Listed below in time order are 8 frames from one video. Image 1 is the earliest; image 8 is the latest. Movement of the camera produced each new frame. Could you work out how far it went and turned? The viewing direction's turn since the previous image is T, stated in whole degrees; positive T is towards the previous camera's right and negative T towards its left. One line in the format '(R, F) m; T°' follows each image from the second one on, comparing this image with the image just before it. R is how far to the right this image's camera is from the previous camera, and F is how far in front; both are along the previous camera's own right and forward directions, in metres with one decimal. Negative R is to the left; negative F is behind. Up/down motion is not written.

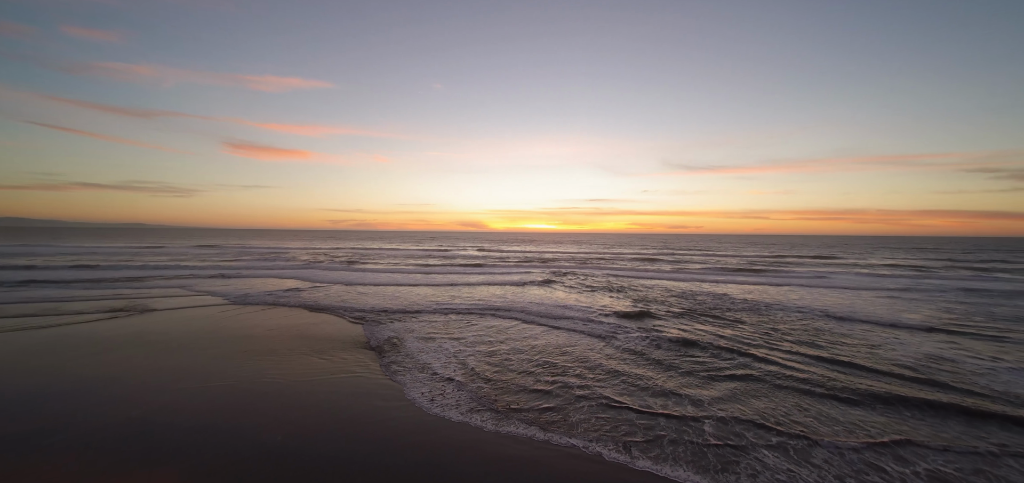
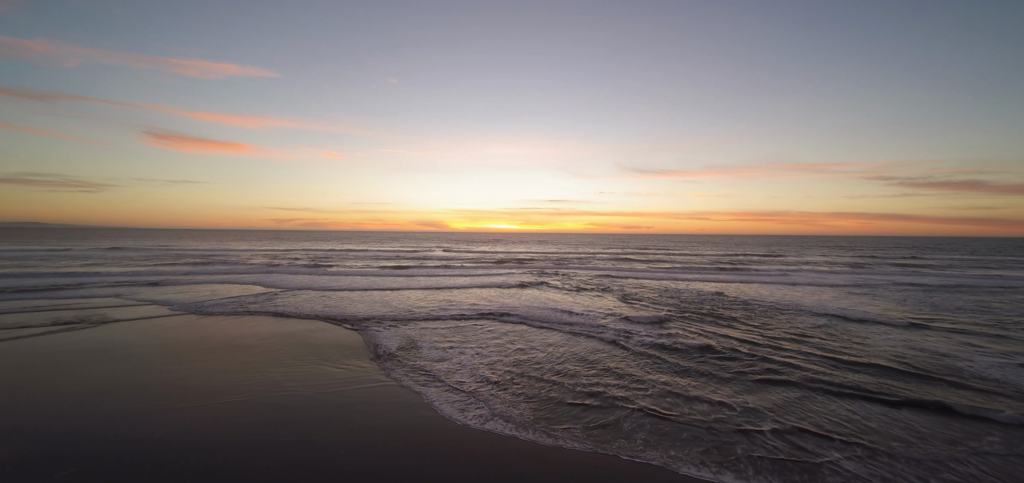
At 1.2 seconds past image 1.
(-1.1, +0.3) m; +6°
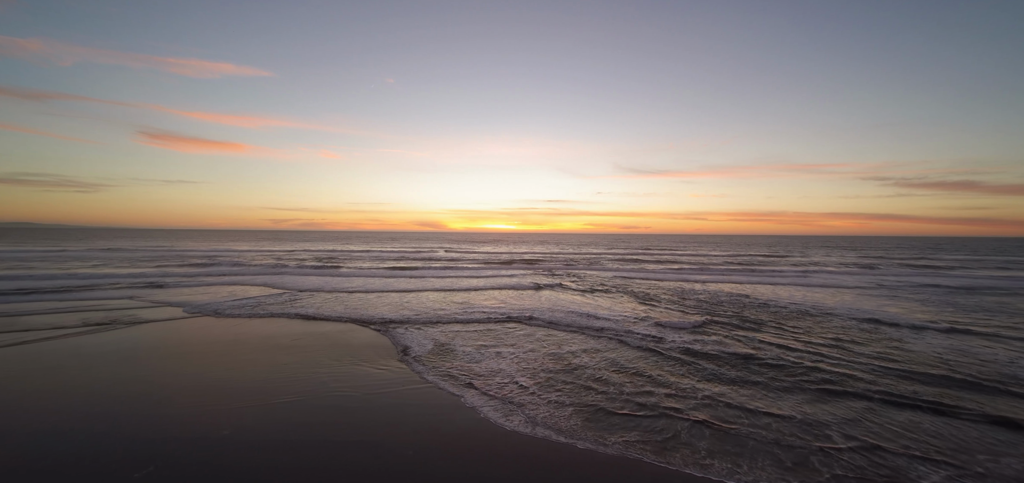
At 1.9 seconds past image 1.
(-0.7, +0.1) m; 0°
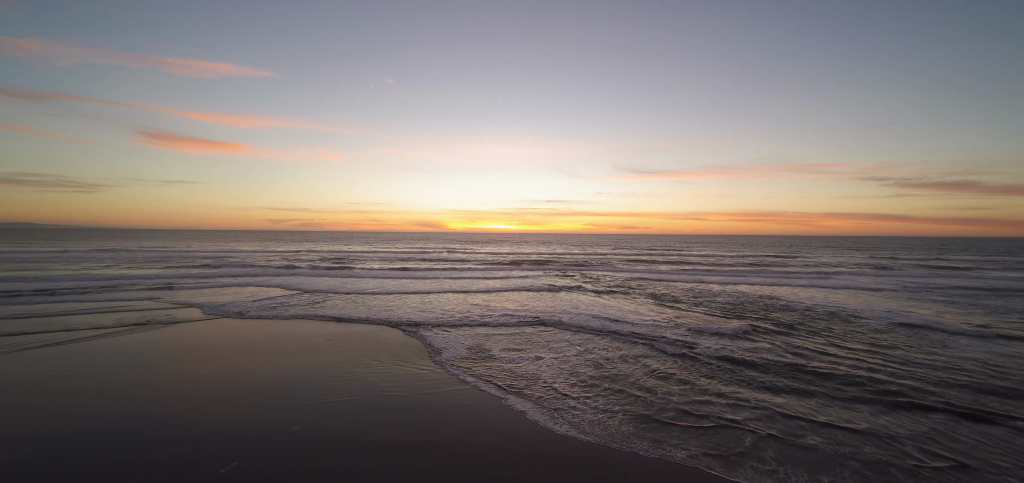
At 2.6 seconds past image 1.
(-0.7, 0.0) m; 0°
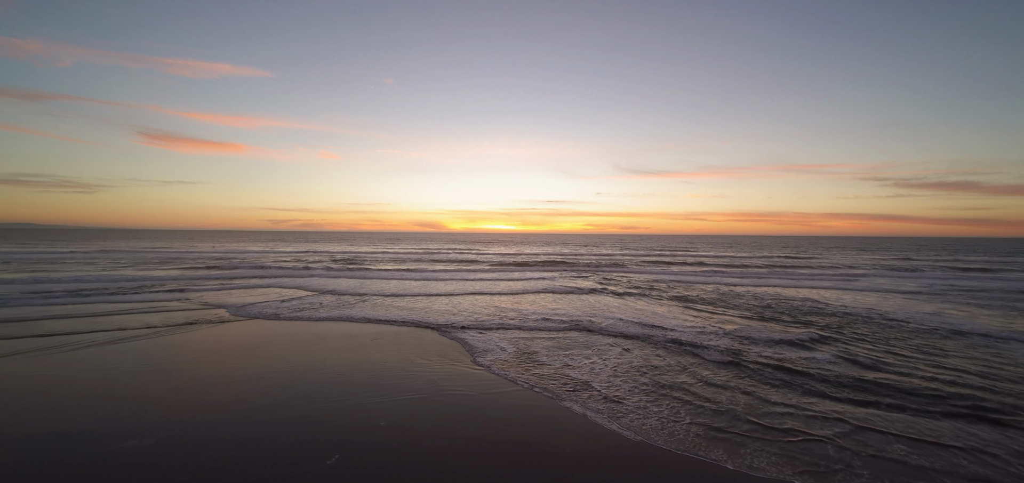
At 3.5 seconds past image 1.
(-1.0, 0.0) m; 0°
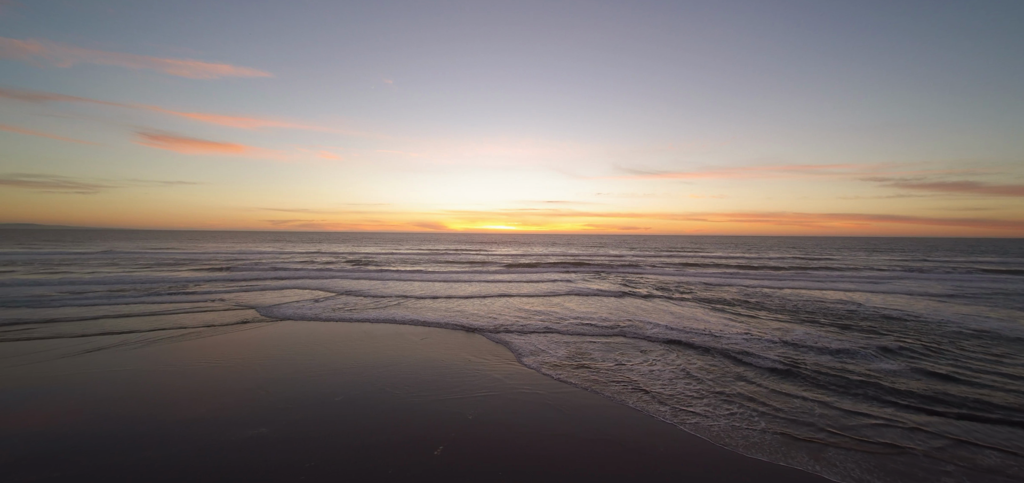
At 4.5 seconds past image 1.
(-1.1, -0.1) m; 0°
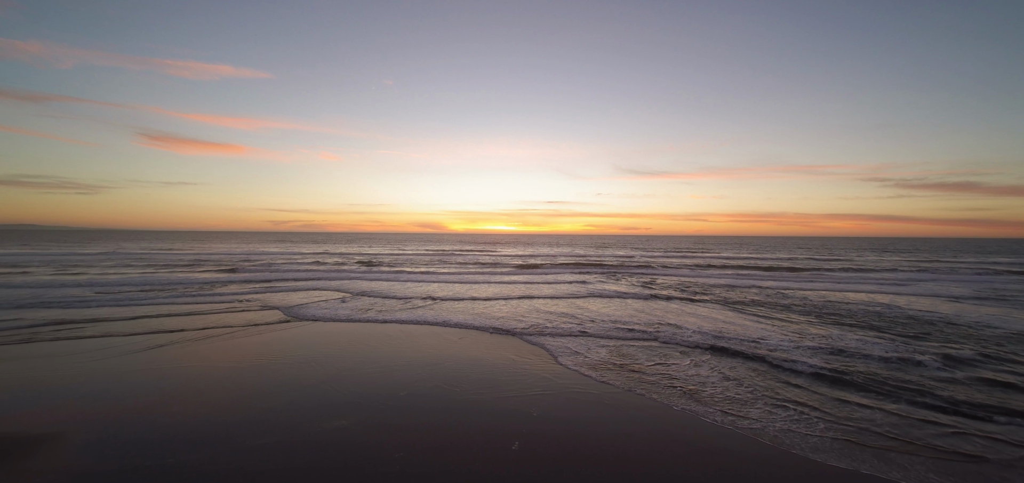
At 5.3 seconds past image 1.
(-0.9, -0.1) m; 0°
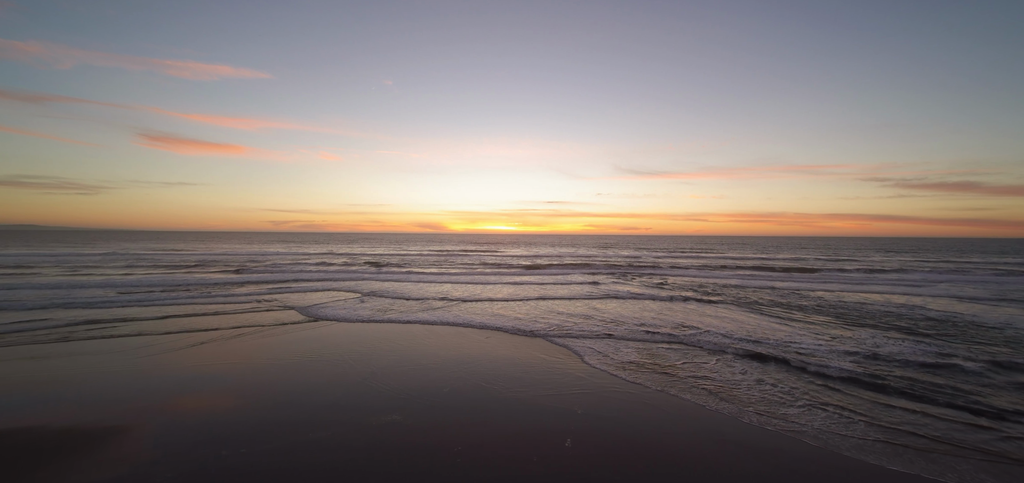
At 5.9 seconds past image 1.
(-0.7, -0.1) m; 0°
